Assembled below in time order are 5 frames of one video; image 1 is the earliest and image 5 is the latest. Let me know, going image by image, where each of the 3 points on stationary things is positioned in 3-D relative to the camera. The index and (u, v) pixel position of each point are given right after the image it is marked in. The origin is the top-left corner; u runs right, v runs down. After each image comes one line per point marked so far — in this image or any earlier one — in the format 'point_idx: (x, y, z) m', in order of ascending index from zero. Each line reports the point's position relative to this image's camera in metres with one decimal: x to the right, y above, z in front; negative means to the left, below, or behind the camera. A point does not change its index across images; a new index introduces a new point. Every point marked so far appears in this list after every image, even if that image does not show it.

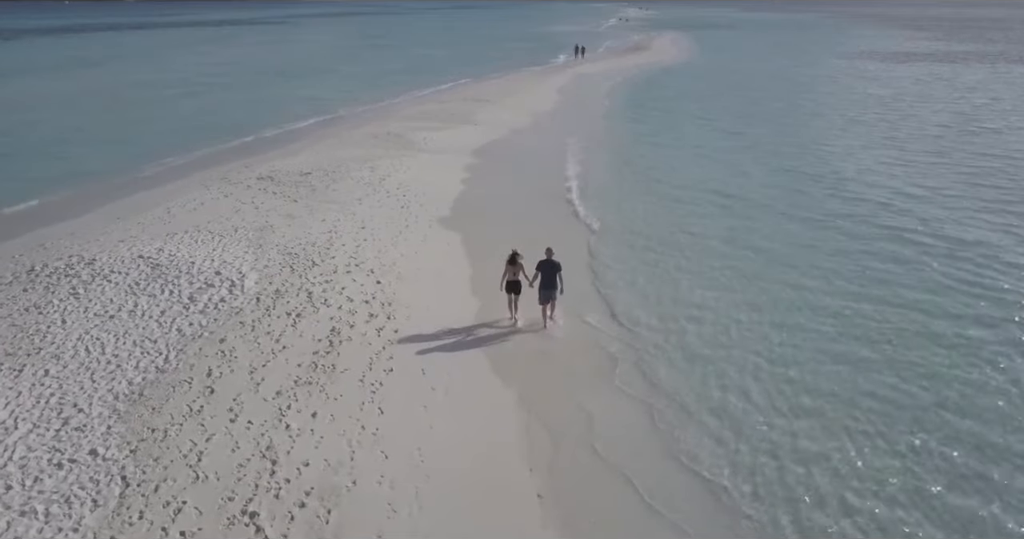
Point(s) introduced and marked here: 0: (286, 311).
0: (-3.7, -0.7, +12.4) m
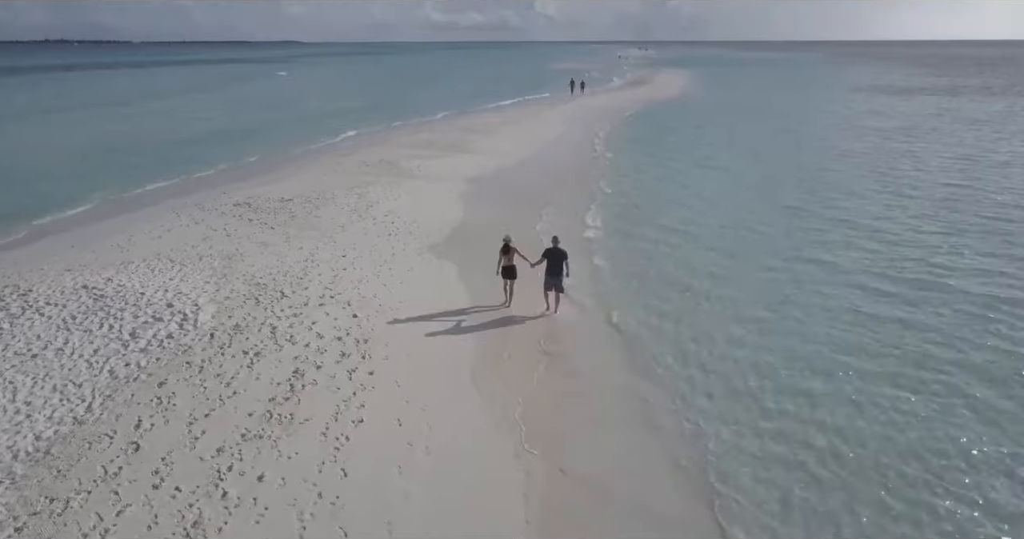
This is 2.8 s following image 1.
0: (-3.8, -1.1, +10.6) m
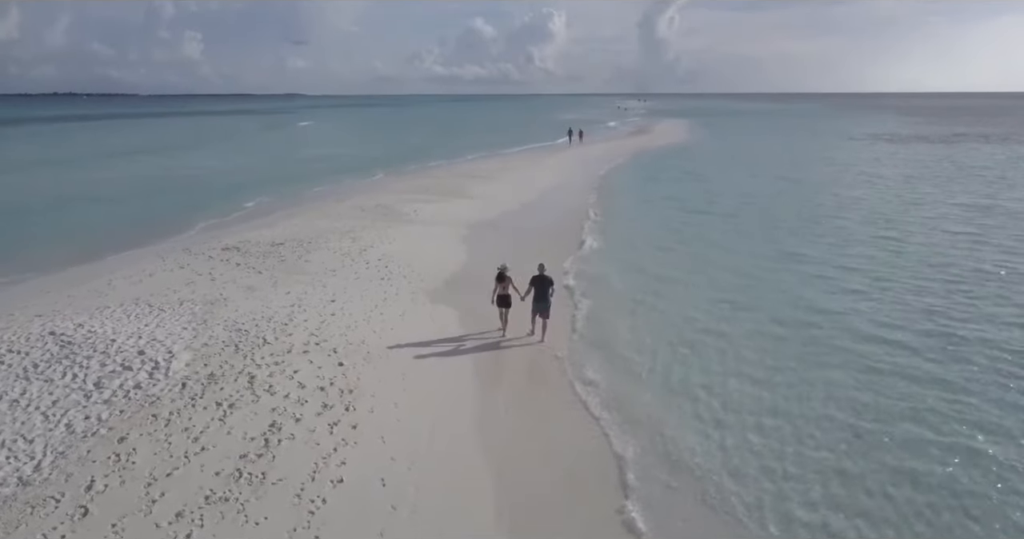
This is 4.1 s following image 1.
0: (-3.9, -1.7, +9.7) m
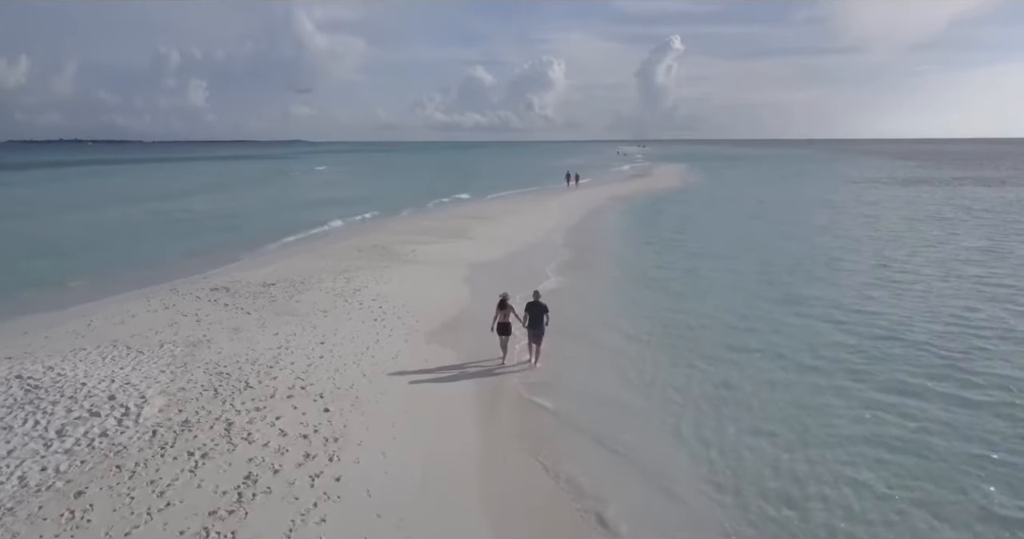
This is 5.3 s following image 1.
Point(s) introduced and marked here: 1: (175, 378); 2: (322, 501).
0: (-3.9, -2.2, +8.9) m
1: (-5.1, -1.7, +11.4) m
2: (-2.1, -2.5, +8.1) m
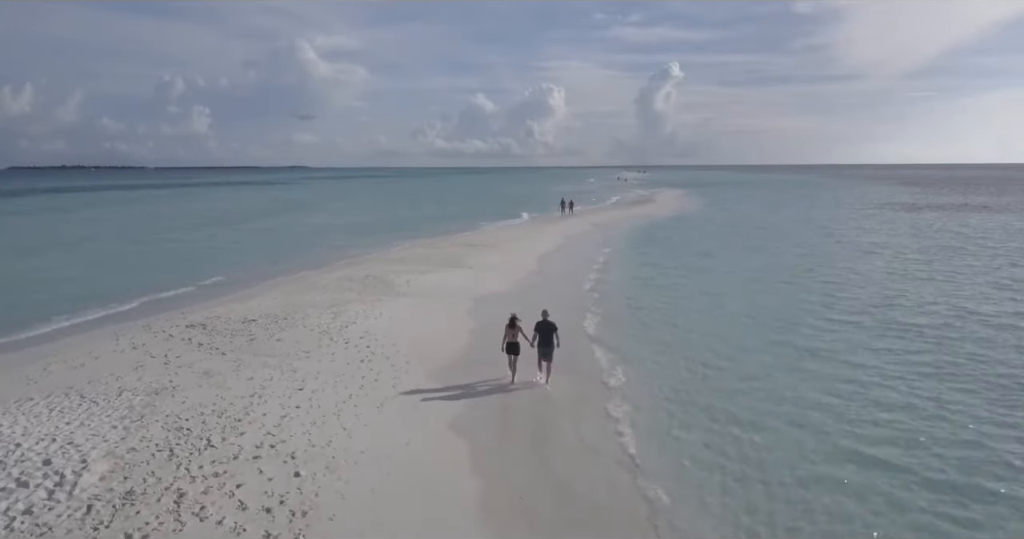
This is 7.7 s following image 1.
0: (-3.9, -2.7, +7.5) m
1: (-5.2, -2.2, +10.0) m
2: (-2.1, -3.0, +6.7) m
